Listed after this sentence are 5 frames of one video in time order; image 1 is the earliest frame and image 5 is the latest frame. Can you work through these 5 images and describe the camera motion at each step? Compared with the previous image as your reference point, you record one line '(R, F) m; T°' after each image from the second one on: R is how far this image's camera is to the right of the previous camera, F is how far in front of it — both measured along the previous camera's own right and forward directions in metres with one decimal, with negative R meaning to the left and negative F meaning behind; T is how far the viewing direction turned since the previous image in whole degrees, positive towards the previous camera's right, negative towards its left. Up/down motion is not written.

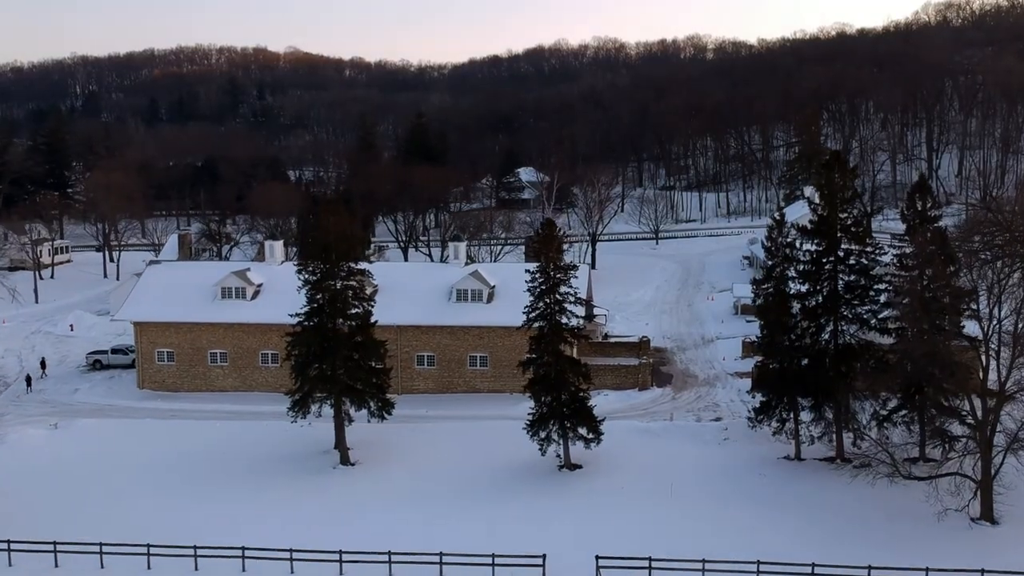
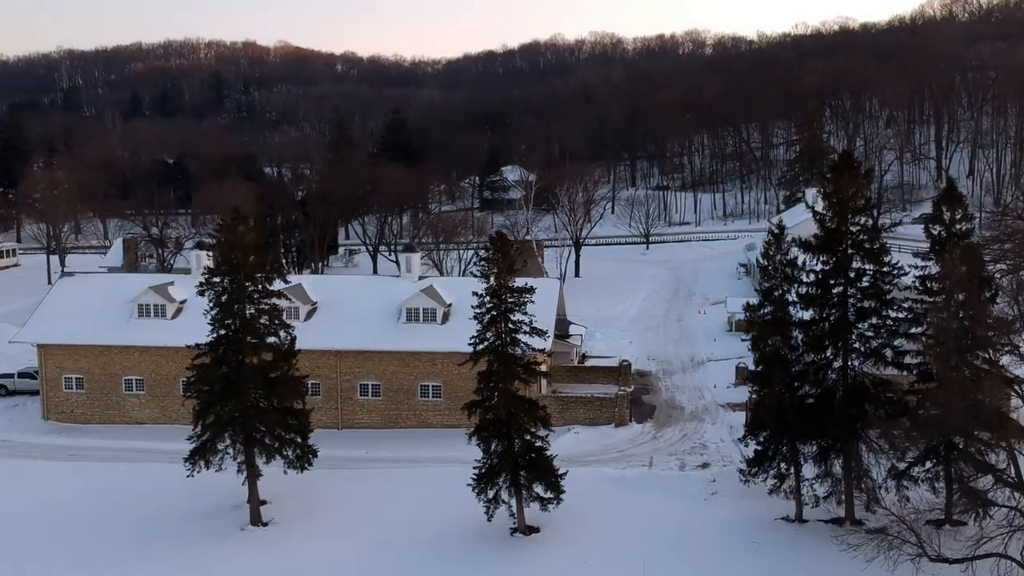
(+1.3, +4.9) m; 0°
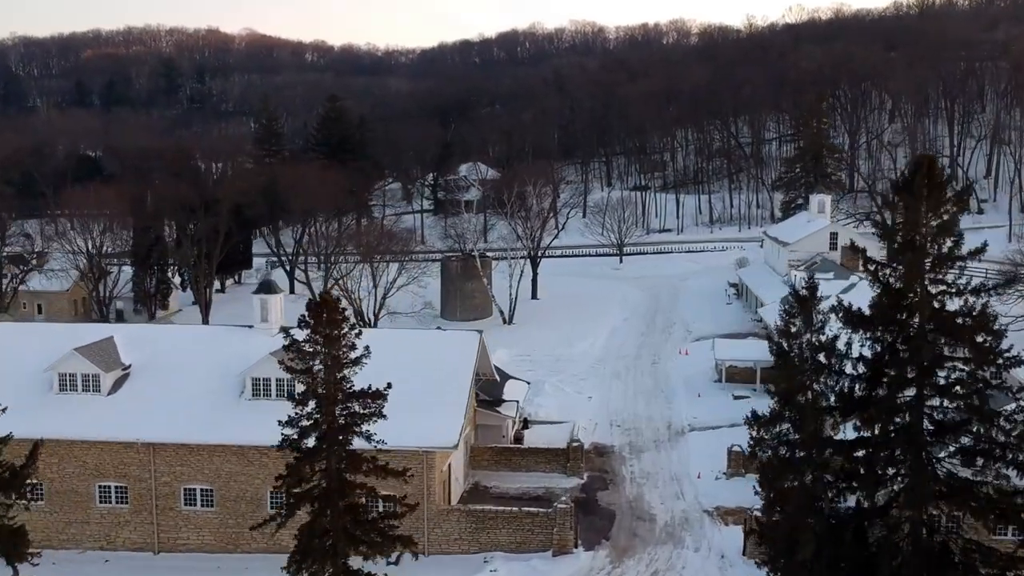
(+2.0, +9.9) m; +1°
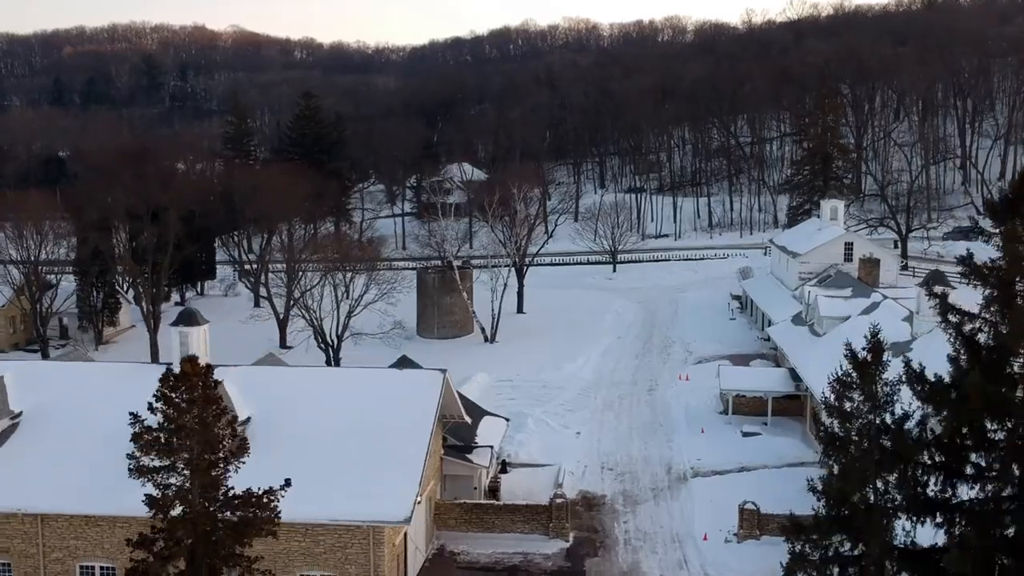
(+0.5, +3.9) m; 0°
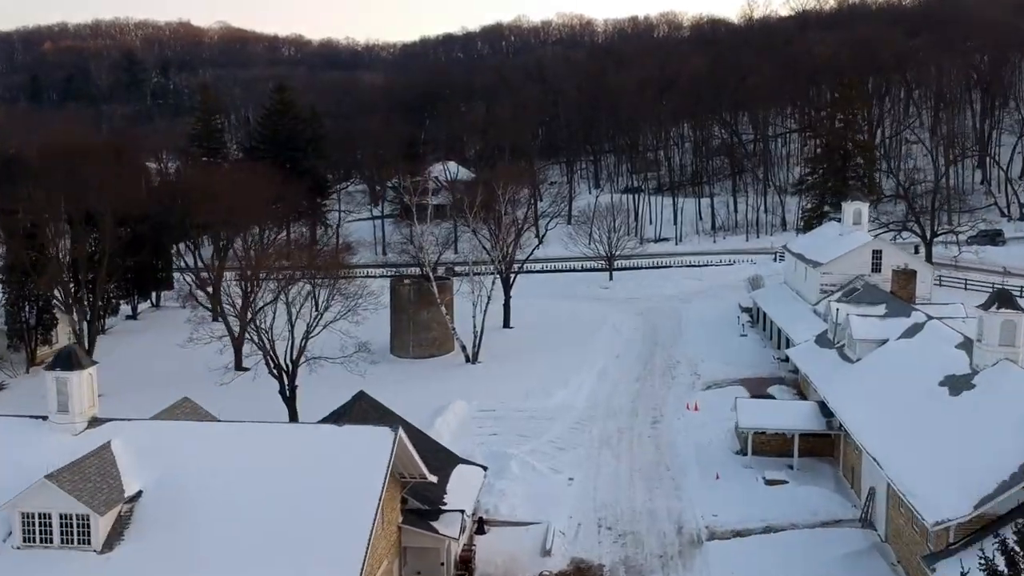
(+0.3, +4.4) m; 0°
